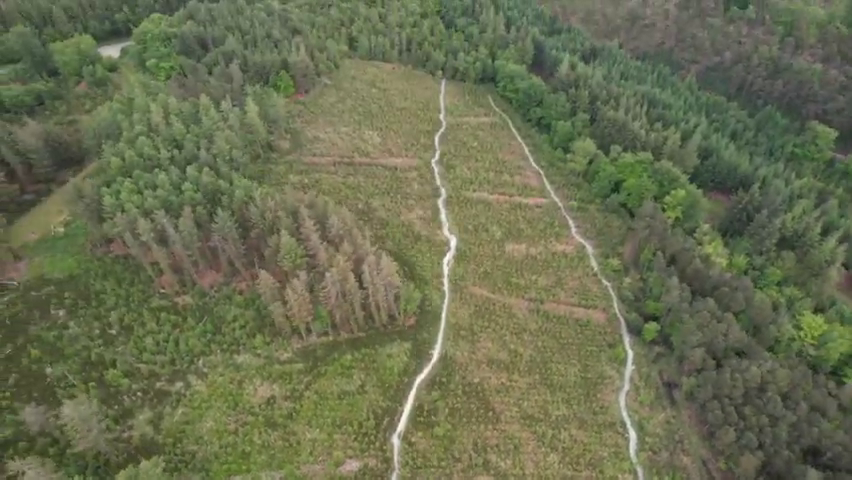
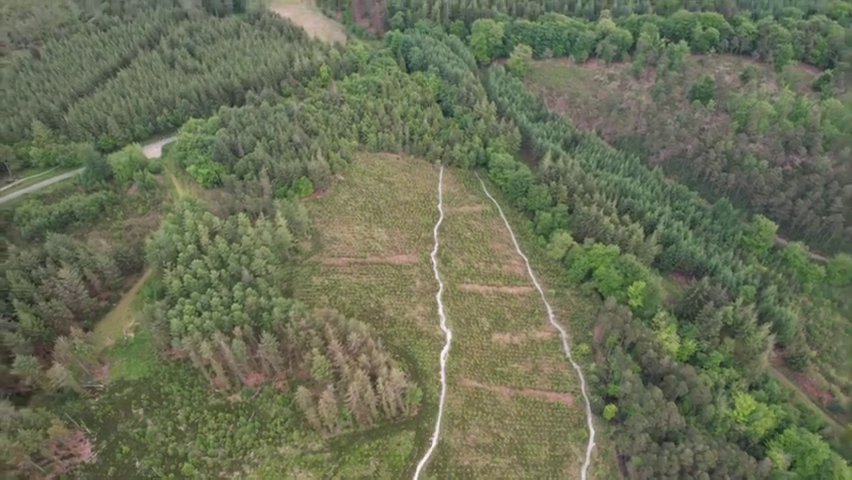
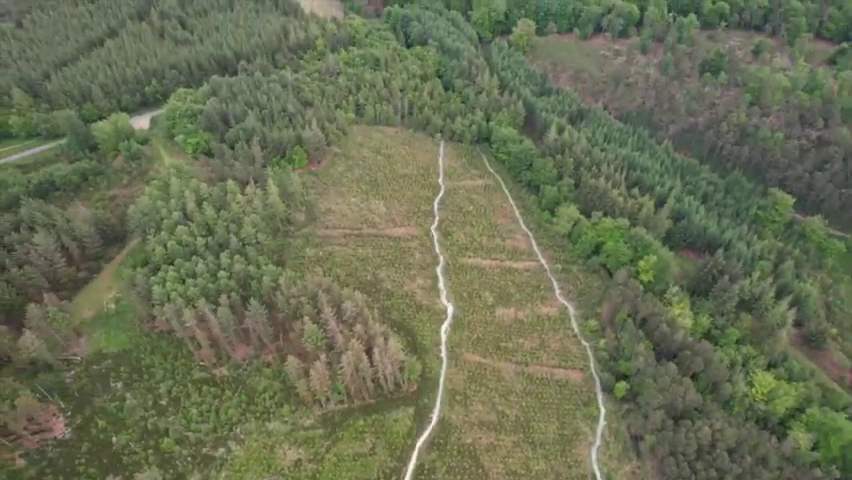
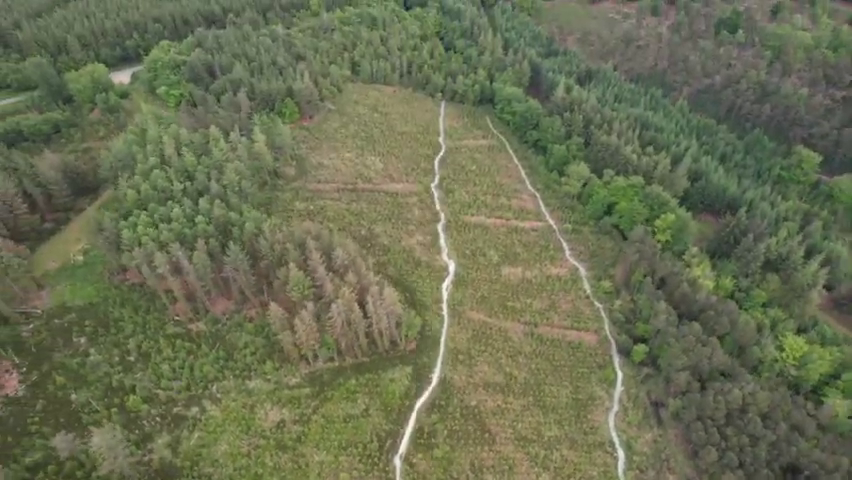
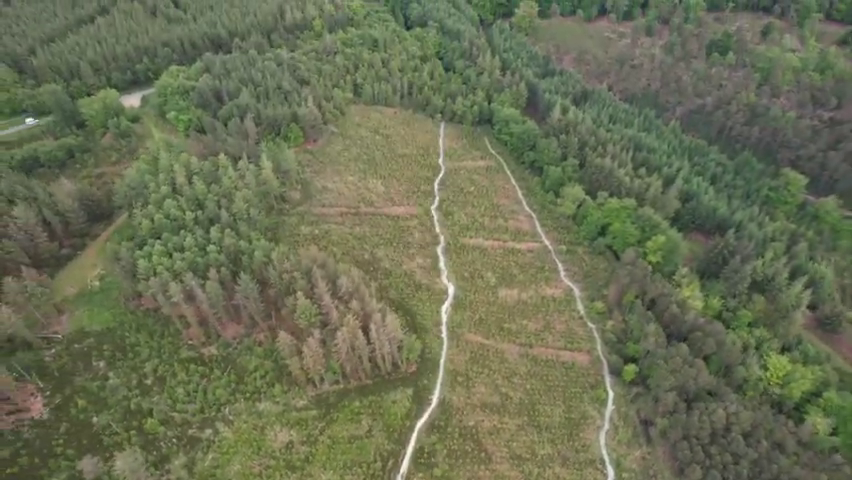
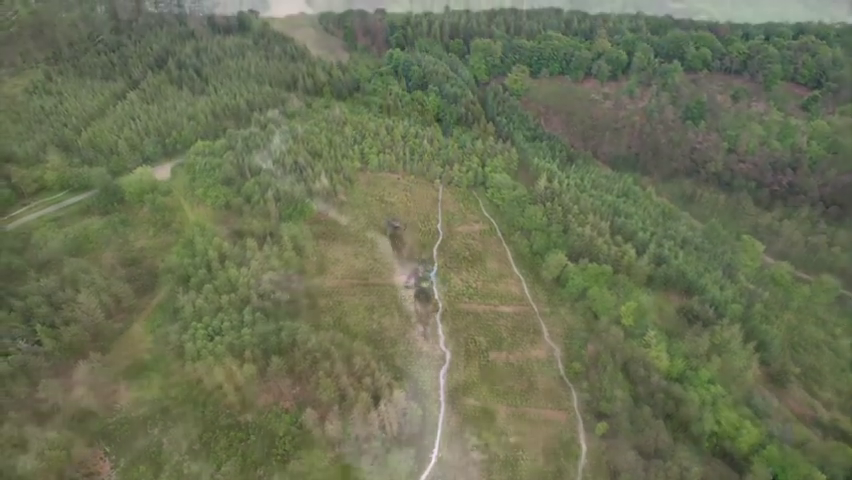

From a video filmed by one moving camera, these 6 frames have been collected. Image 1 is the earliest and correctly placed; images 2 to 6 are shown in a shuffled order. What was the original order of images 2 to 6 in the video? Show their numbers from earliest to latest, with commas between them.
4, 5, 3, 2, 6
